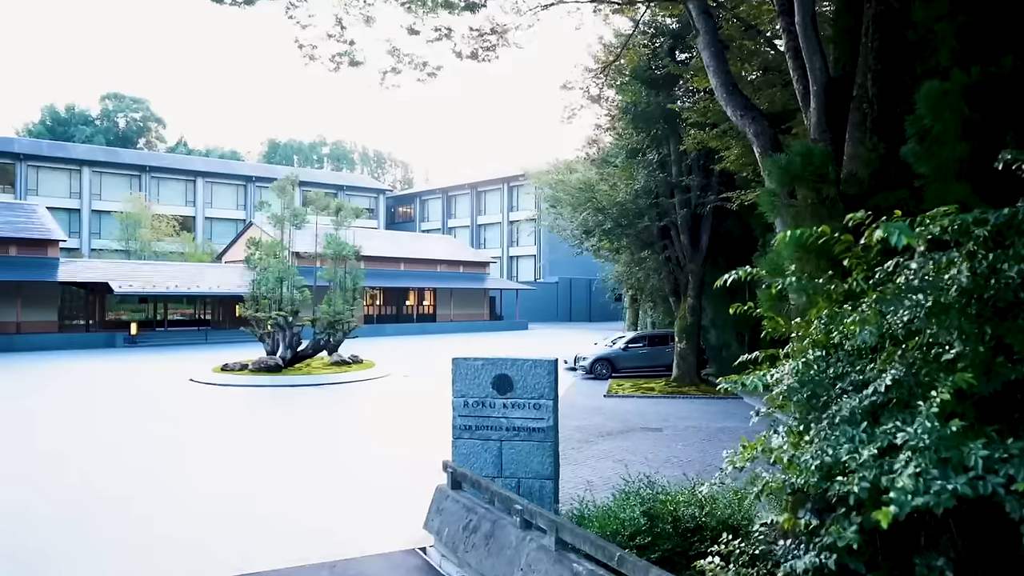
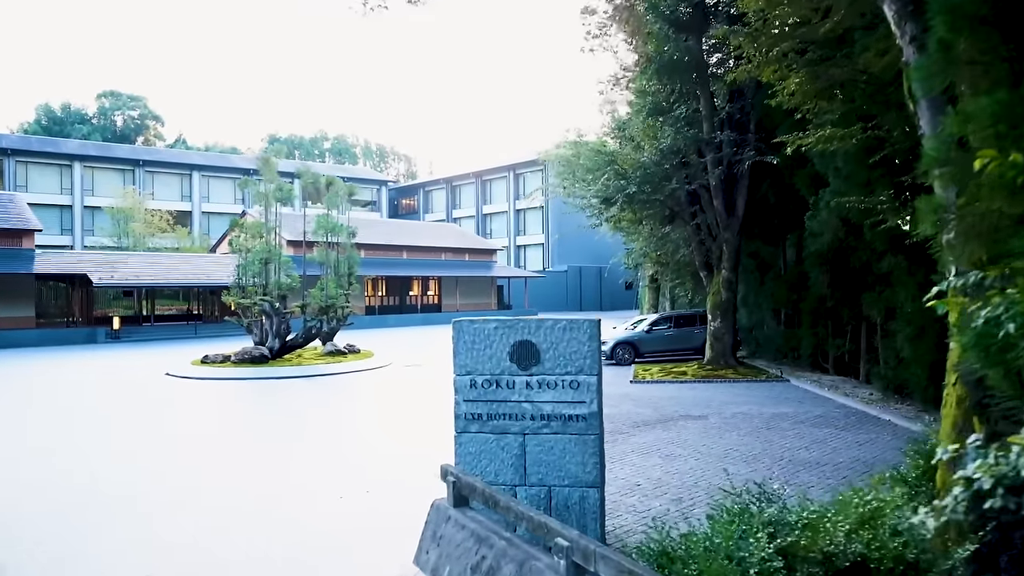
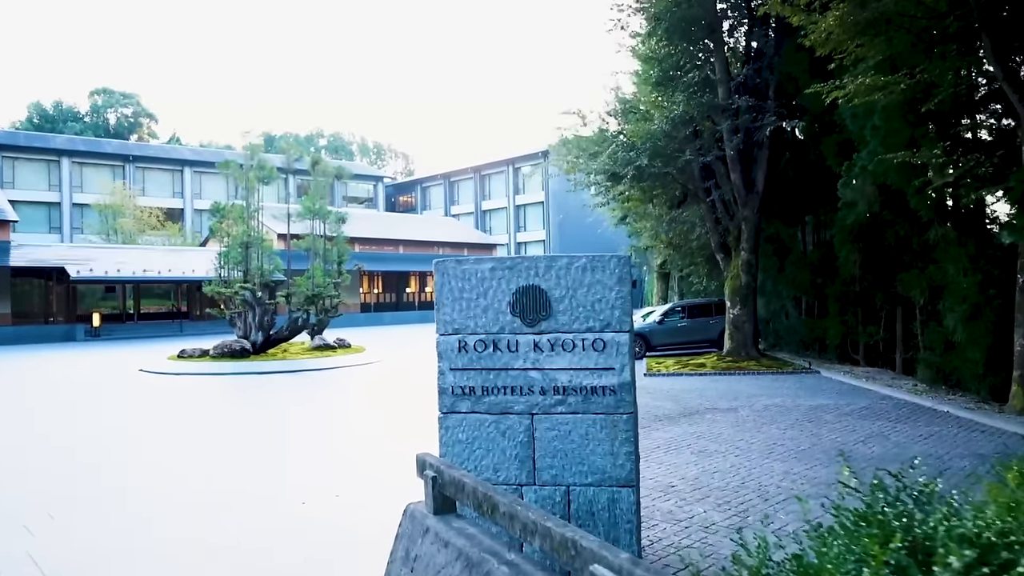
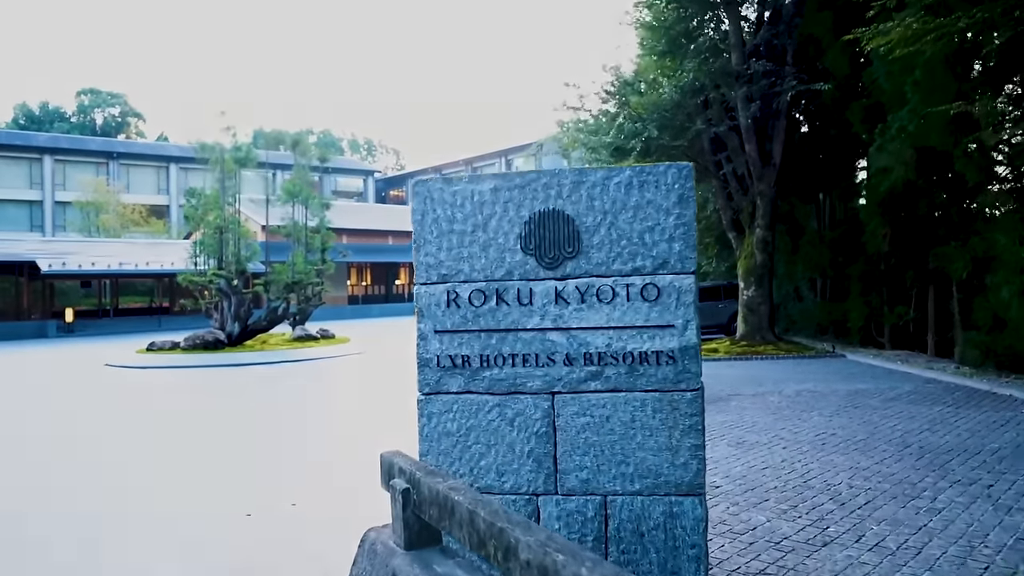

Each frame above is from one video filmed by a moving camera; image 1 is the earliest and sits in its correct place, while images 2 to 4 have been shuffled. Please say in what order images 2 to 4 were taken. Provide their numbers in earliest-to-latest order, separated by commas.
2, 3, 4
